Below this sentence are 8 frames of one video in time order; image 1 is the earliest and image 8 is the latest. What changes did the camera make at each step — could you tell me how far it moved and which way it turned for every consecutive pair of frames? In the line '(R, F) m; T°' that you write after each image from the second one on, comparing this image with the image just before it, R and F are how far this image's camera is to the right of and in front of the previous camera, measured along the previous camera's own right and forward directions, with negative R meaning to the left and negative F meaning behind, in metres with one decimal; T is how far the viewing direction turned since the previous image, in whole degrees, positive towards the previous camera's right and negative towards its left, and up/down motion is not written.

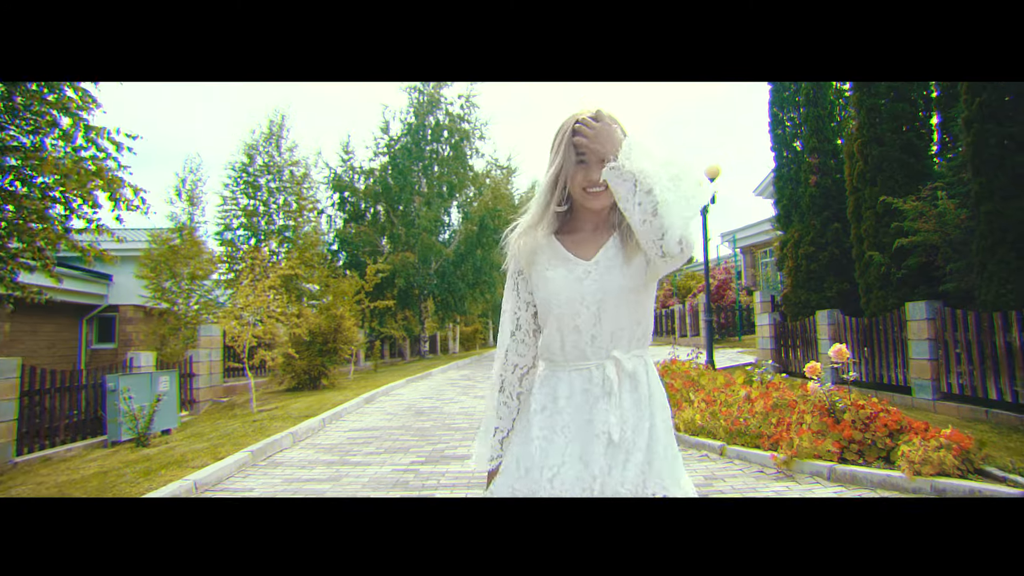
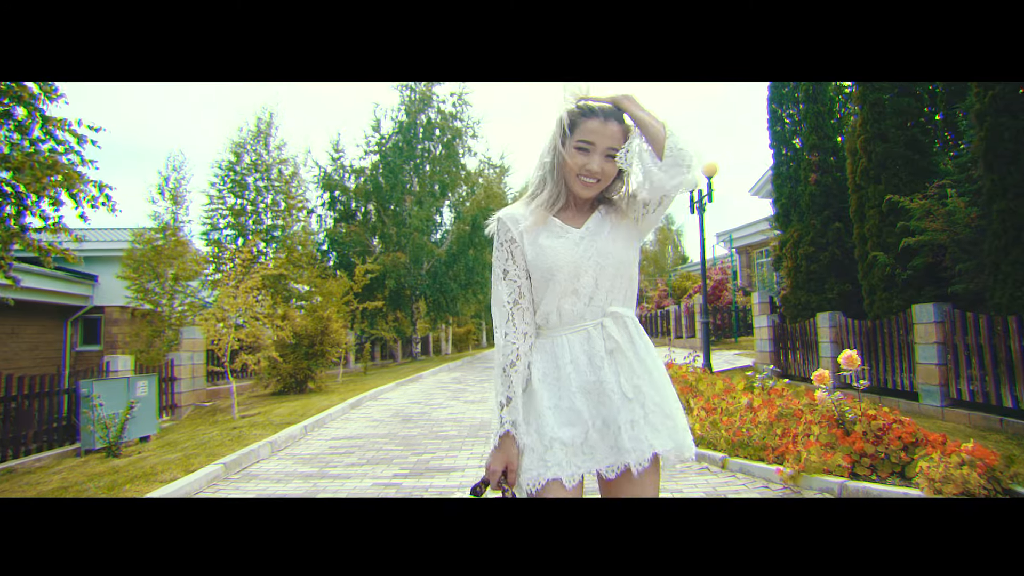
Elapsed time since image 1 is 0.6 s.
(+0.1, +0.3) m; +1°
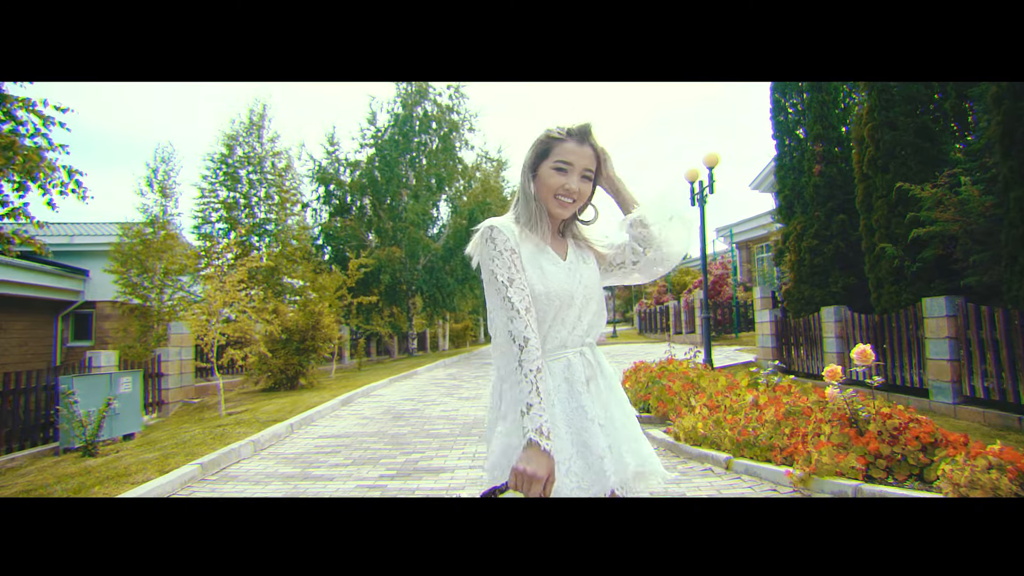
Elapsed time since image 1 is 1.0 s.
(+0.1, +0.3) m; 0°
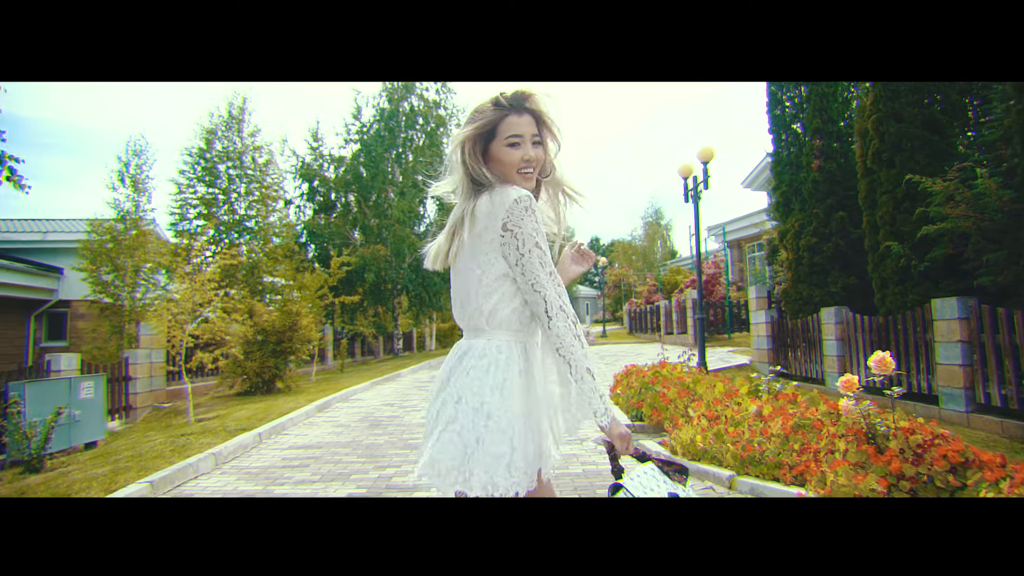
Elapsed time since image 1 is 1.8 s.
(+0.1, +0.5) m; +1°
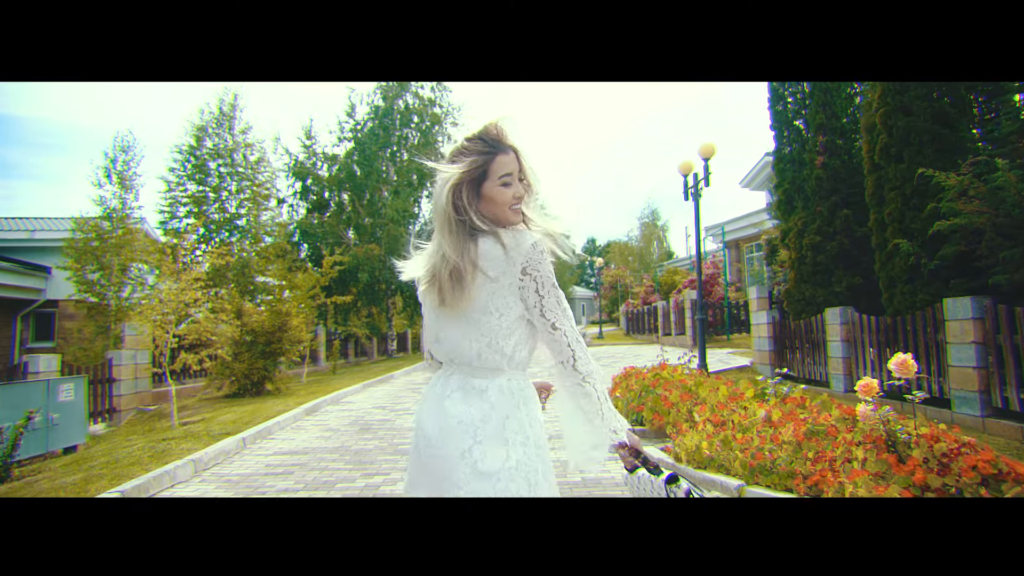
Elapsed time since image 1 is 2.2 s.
(0.0, +0.3) m; 0°
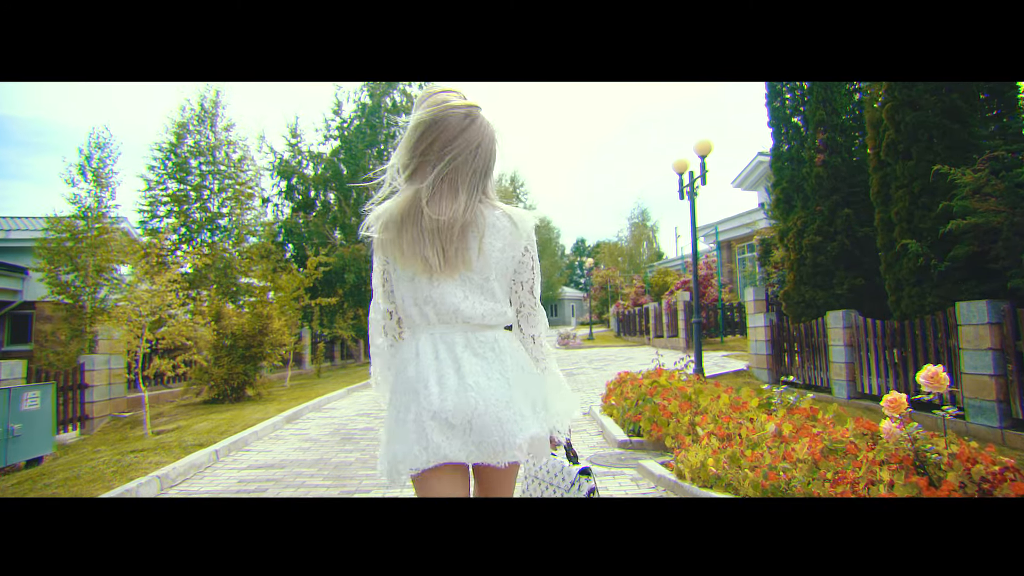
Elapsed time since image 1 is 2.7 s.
(0.0, +0.4) m; +1°
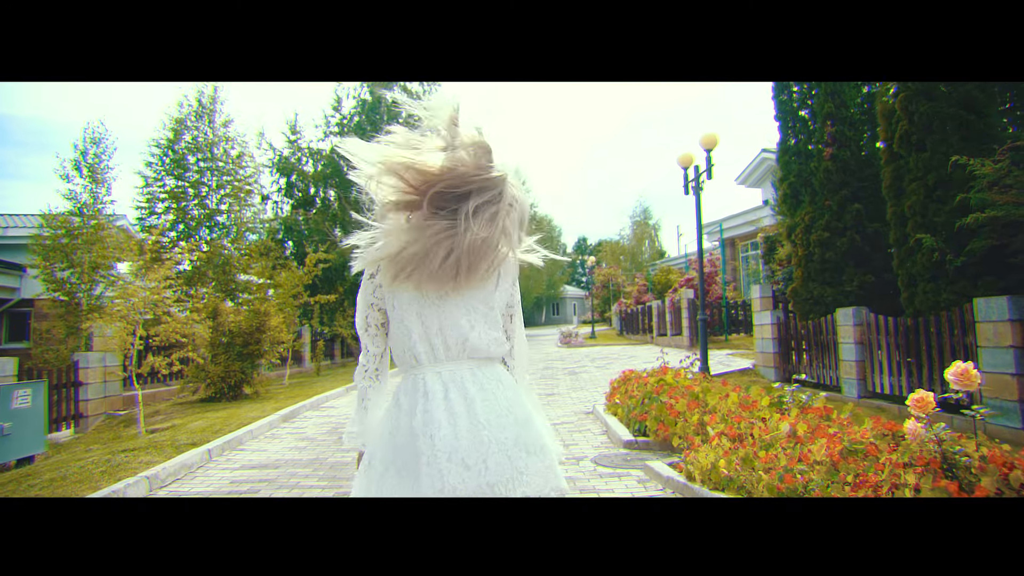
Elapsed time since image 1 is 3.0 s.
(0.0, +0.2) m; 0°
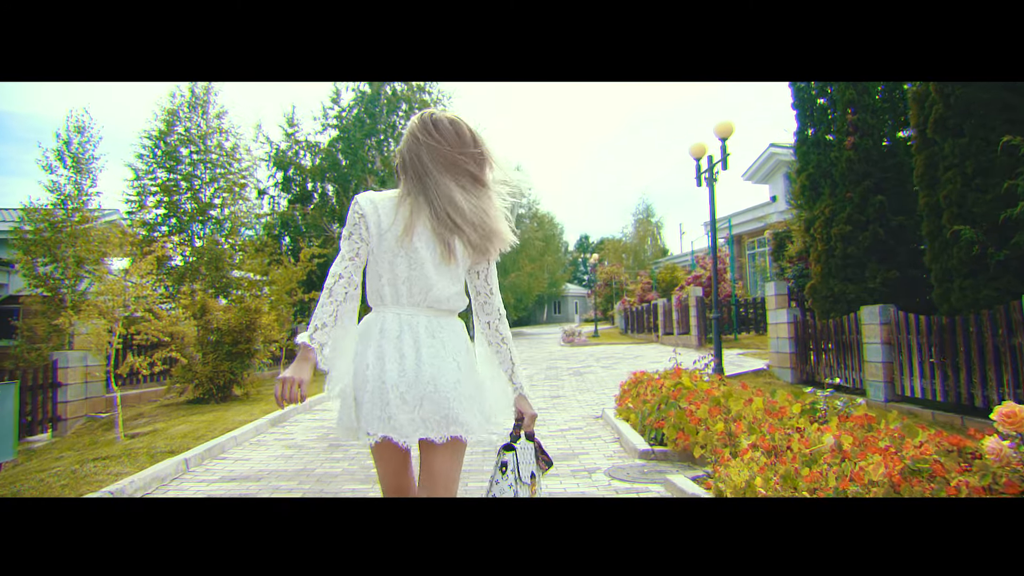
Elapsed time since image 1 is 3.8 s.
(-0.1, +0.5) m; 0°
